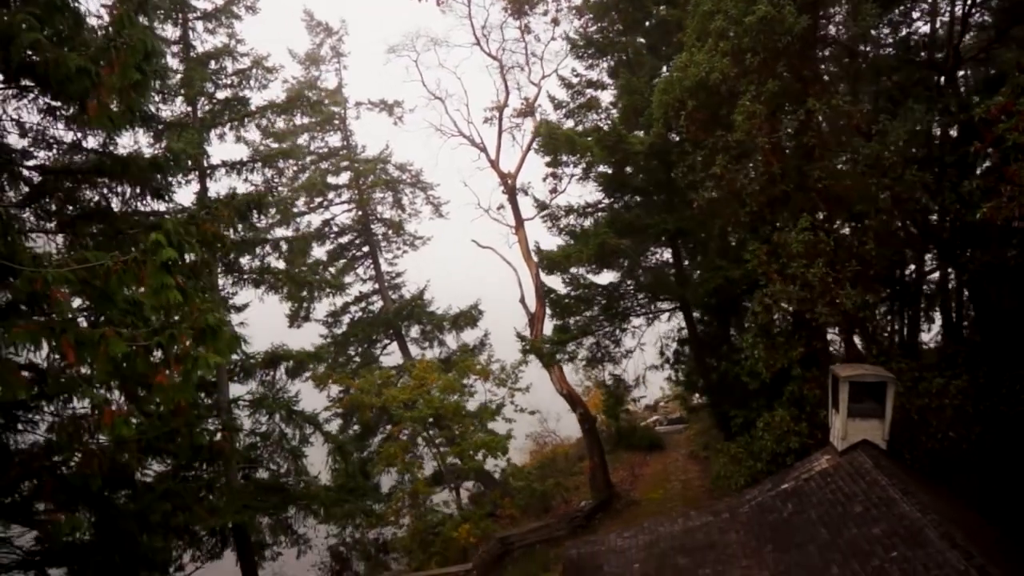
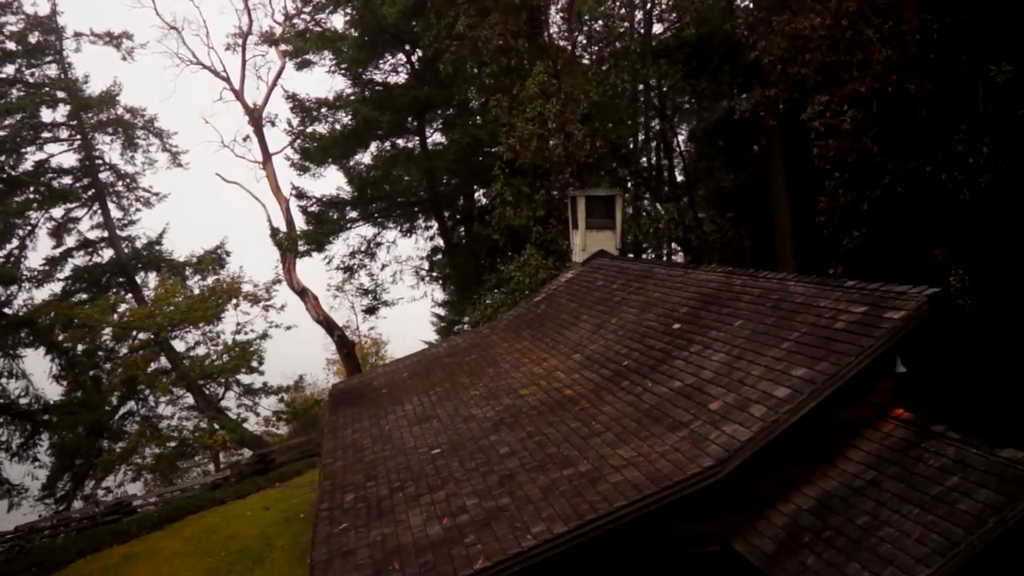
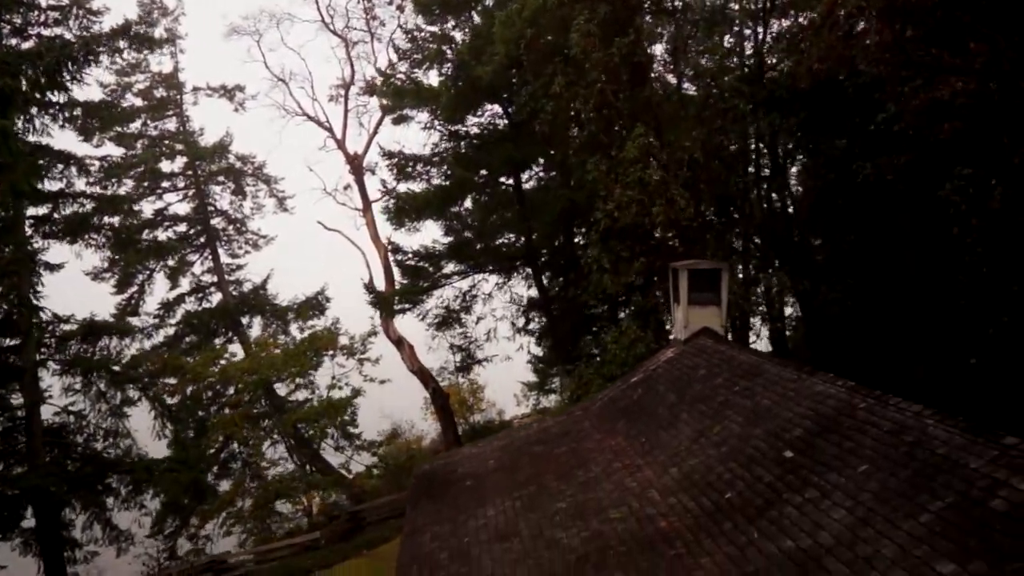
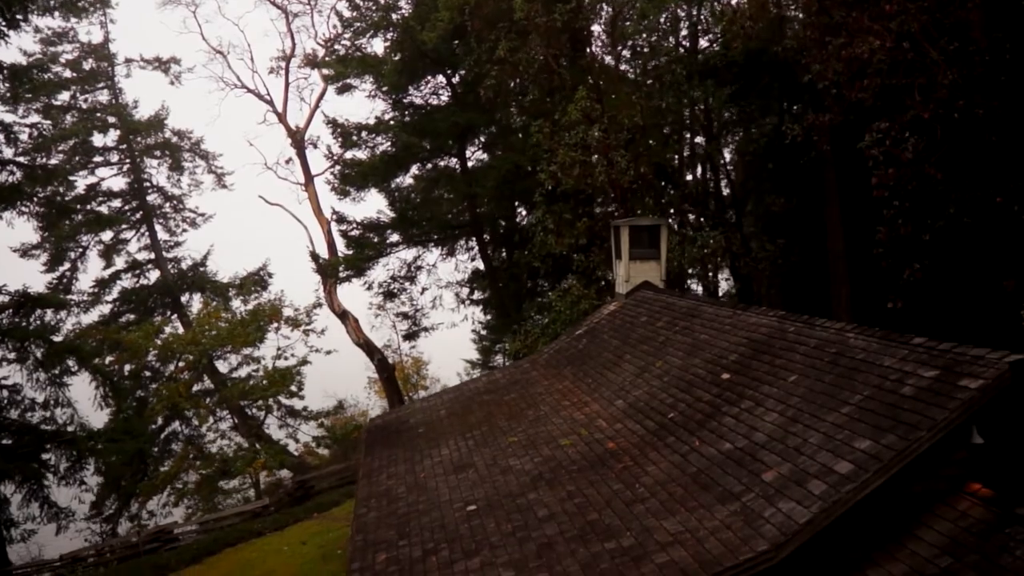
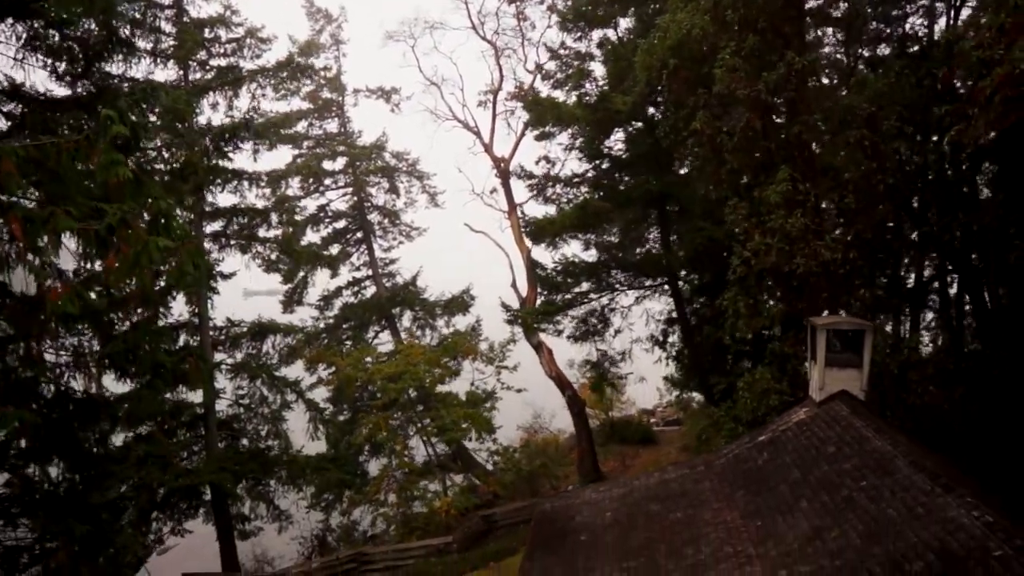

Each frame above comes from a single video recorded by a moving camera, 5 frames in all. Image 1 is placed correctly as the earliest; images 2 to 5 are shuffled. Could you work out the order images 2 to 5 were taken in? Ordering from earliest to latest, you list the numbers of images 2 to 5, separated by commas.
5, 3, 4, 2
